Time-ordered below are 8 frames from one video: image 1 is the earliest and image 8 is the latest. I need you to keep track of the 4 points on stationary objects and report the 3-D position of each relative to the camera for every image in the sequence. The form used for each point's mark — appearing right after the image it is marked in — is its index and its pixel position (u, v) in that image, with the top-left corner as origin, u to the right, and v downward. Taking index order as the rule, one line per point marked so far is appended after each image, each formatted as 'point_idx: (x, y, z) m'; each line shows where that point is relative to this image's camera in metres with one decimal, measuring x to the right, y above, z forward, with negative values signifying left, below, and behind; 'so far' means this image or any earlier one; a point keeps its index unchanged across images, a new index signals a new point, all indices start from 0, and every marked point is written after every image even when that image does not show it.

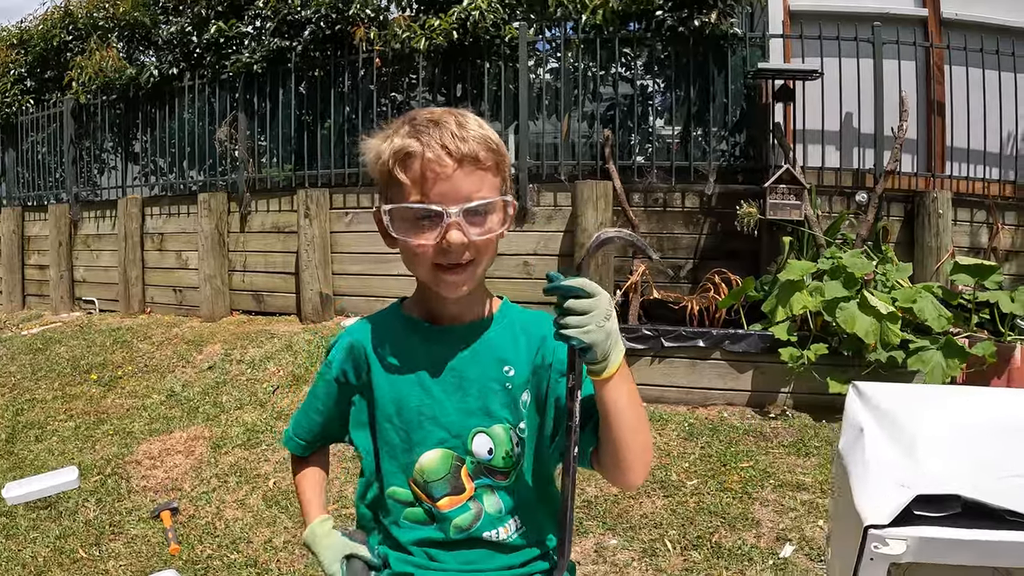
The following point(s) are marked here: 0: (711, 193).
0: (+1.4, +0.8, +6.0) m
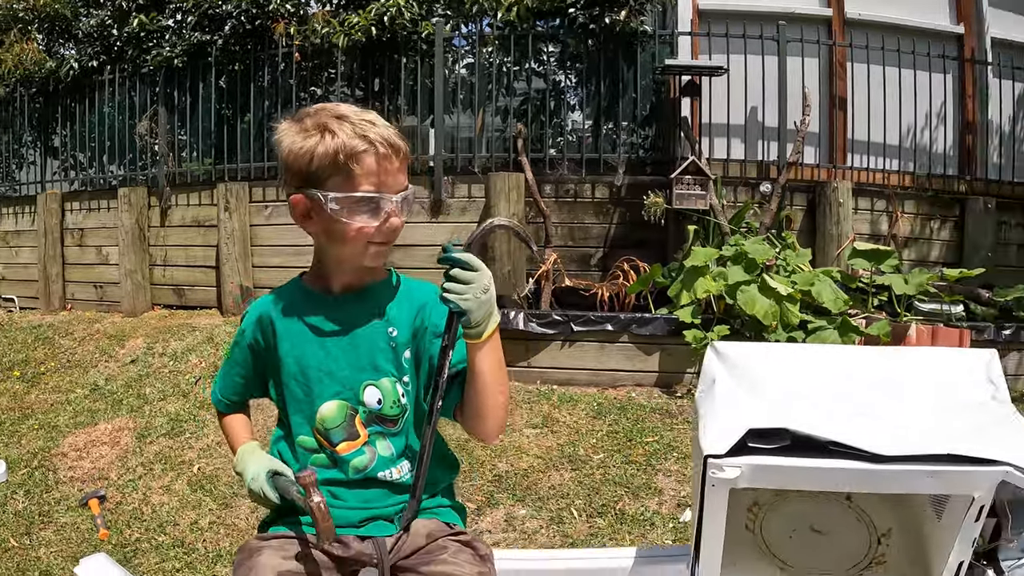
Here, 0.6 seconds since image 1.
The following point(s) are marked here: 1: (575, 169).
0: (+0.8, +0.9, +6.2) m
1: (+0.4, +1.0, +6.4) m
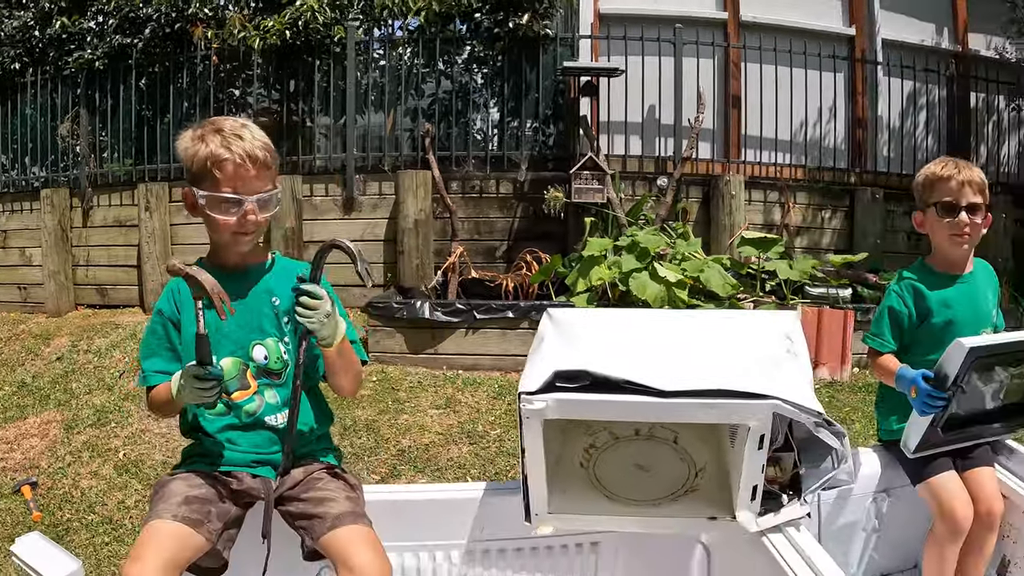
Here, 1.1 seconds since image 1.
0: (0.0, +0.9, +6.4) m
1: (-0.4, +1.1, +6.6) m
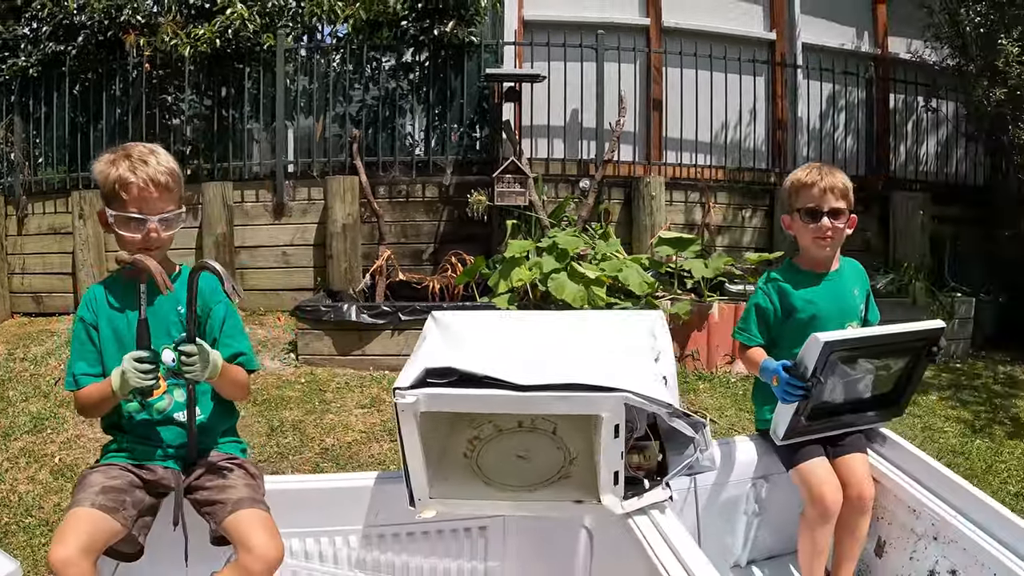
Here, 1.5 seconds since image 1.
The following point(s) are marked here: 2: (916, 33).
0: (-0.6, +0.9, +6.6) m
1: (-1.0, +1.1, +6.8) m
2: (+4.6, +2.9, +8.3) m
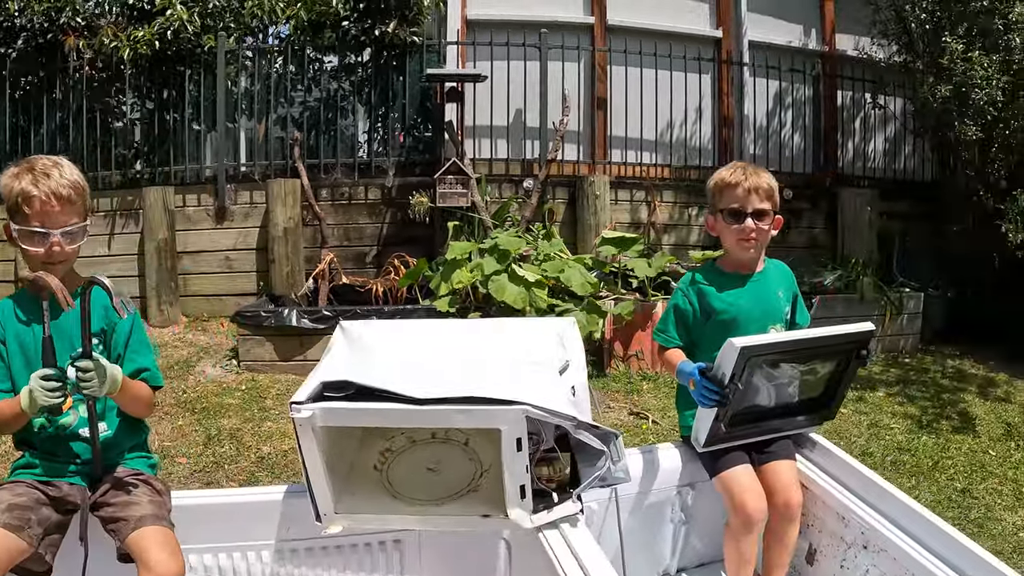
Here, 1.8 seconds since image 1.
0: (-1.1, +0.9, +6.5) m
1: (-1.5, +1.0, +6.7) m
2: (+4.0, +2.9, +8.4) m
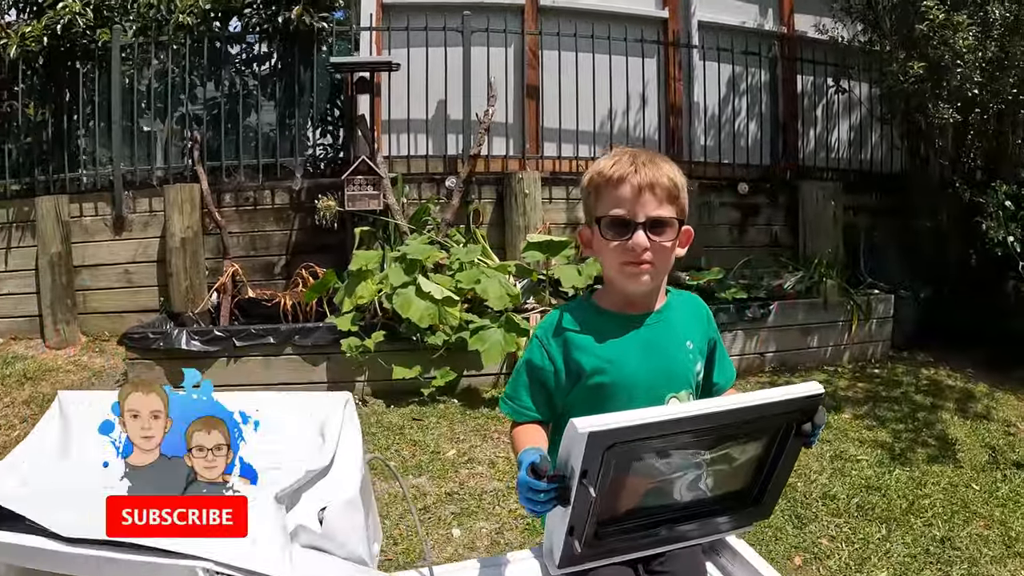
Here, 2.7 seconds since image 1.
0: (-1.7, +0.8, +5.8) m
1: (-2.1, +0.9, +6.0) m
2: (+3.3, +2.9, +7.8) m
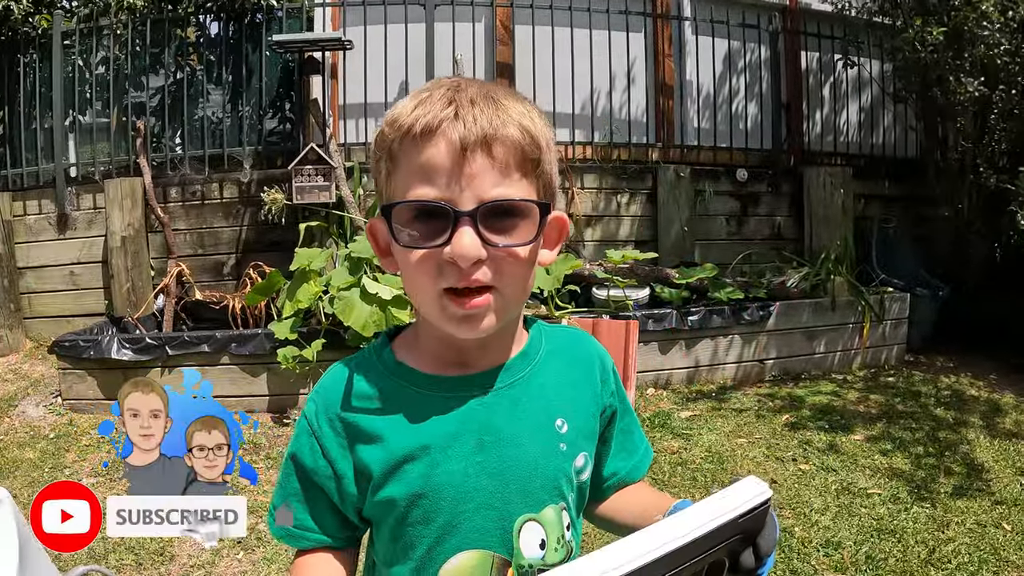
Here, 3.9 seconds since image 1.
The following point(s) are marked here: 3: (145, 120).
0: (-1.9, +0.8, +5.3) m
1: (-2.3, +0.9, +5.5) m
2: (+3.1, +3.0, +7.2) m
3: (-2.8, +1.3, +5.6) m
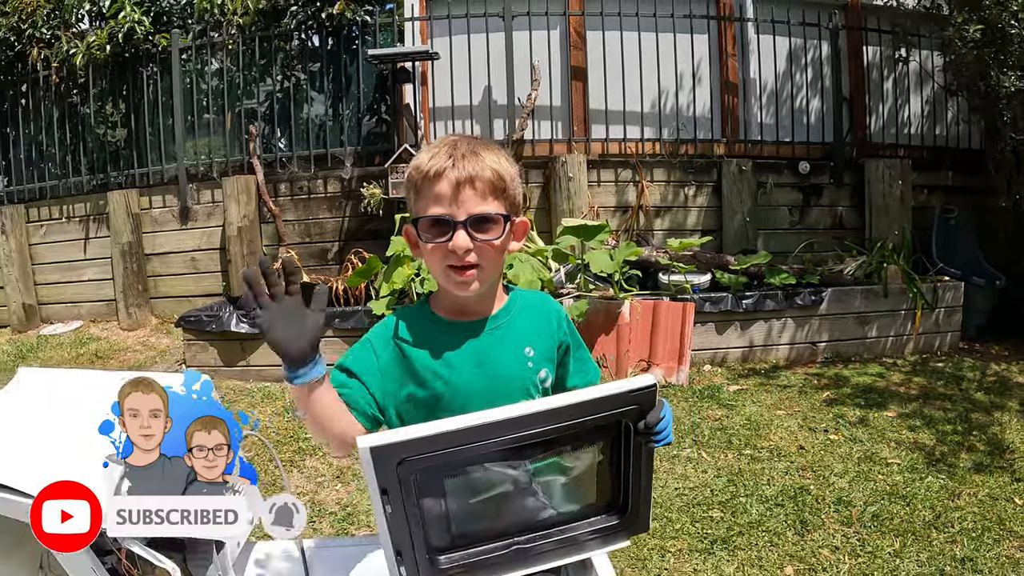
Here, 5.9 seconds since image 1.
0: (-1.3, +0.9, +6.0) m
1: (-1.7, +1.0, +6.2) m
2: (+3.9, +3.1, +7.3) m
3: (-2.2, +1.4, +6.3) m
